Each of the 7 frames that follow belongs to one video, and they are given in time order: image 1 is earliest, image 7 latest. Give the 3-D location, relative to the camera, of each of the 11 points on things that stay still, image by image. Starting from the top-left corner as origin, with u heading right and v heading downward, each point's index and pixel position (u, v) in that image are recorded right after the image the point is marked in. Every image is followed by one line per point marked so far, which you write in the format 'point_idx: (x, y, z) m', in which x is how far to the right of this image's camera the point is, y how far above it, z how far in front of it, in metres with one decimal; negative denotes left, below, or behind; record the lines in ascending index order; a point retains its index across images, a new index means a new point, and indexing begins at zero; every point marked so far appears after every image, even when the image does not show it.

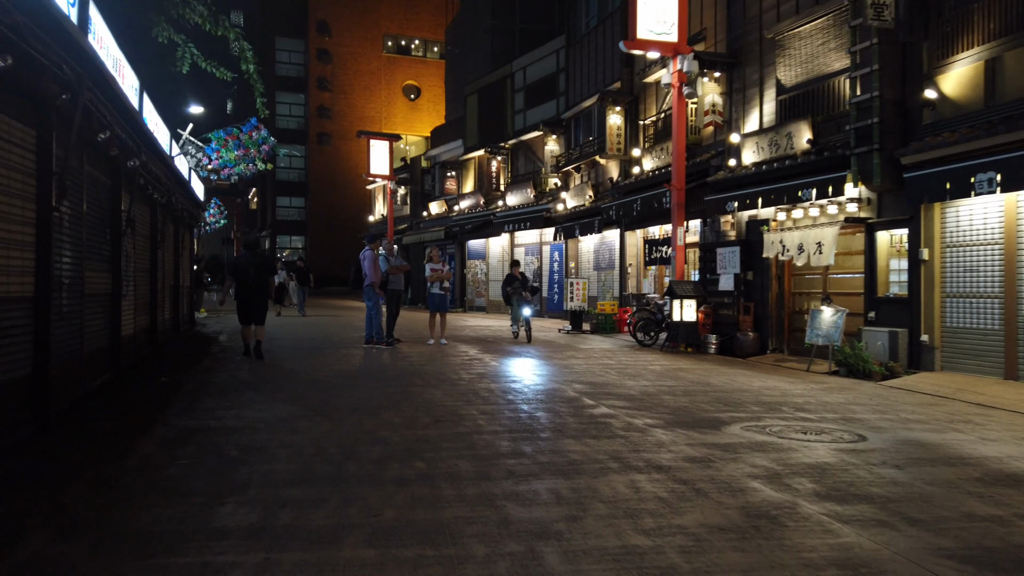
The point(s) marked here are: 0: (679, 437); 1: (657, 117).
0: (+1.4, -1.2, +6.0) m
1: (+3.4, +4.0, +17.1) m
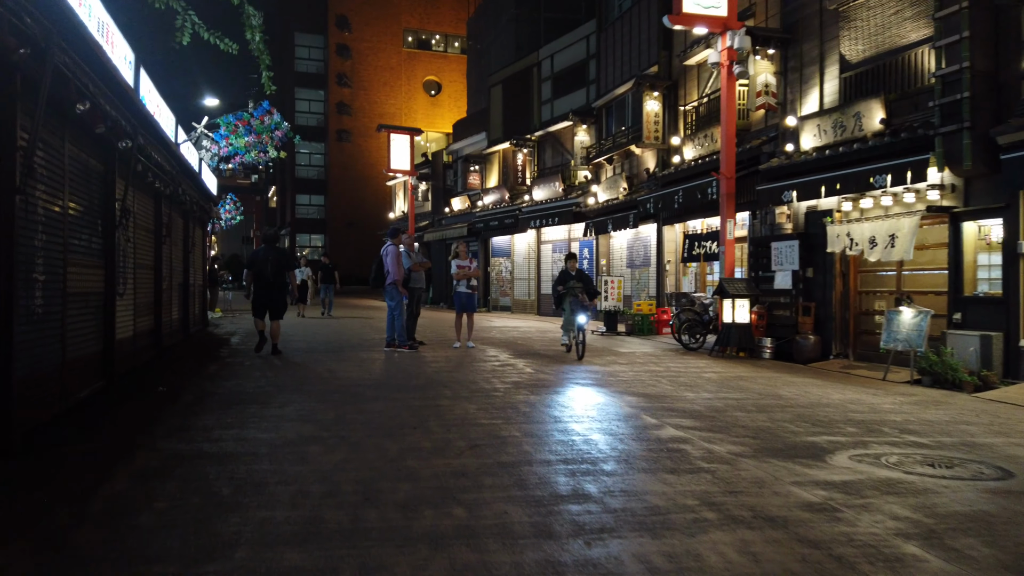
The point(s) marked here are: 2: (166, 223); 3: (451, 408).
0: (+1.8, -1.2, +4.8) m
1: (+4.1, +4.0, +15.8) m
2: (-5.9, +1.1, +12.6) m
3: (-0.6, -1.2, +7.0) m
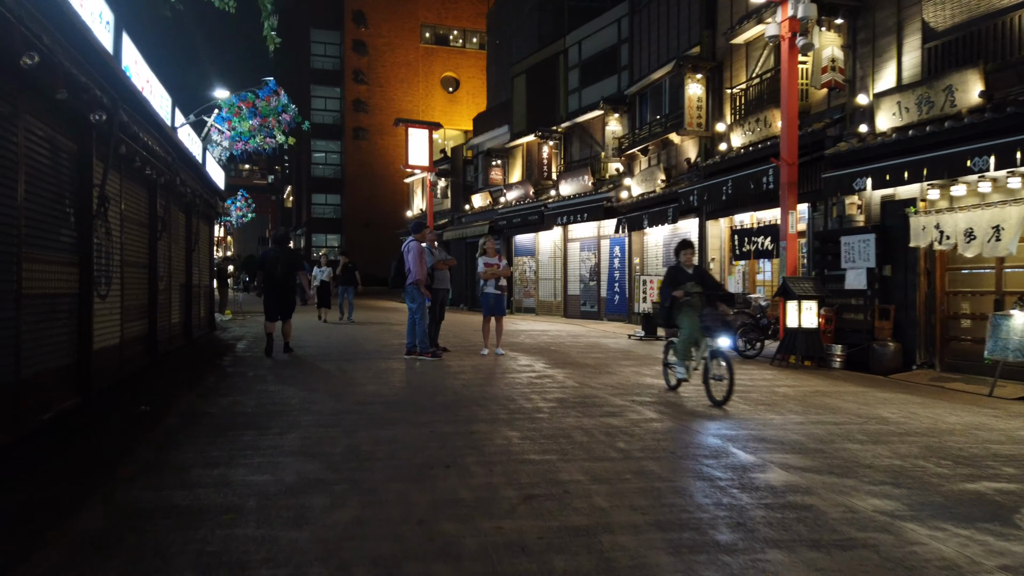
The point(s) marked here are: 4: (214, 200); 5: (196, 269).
0: (+2.1, -1.2, +3.4) m
1: (+4.7, +4.0, +14.4) m
2: (-5.4, +1.1, +11.4) m
3: (-0.2, -1.2, +5.7) m
4: (-6.3, +1.9, +15.3) m
5: (-6.4, +0.4, +14.7) m
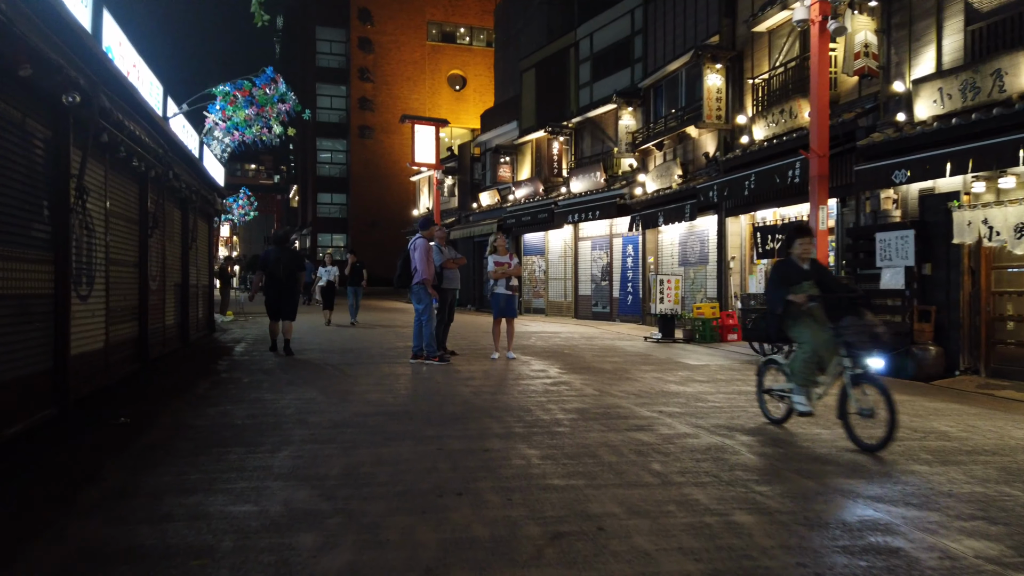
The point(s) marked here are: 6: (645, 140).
0: (+2.2, -1.2, +2.7) m
1: (+4.9, +4.0, +13.7) m
2: (-5.2, +1.1, +10.7) m
3: (0.0, -1.2, +5.1) m
4: (-6.0, +1.9, +14.7) m
5: (-6.1, +0.4, +14.1) m
6: (+3.3, +3.7, +18.2) m
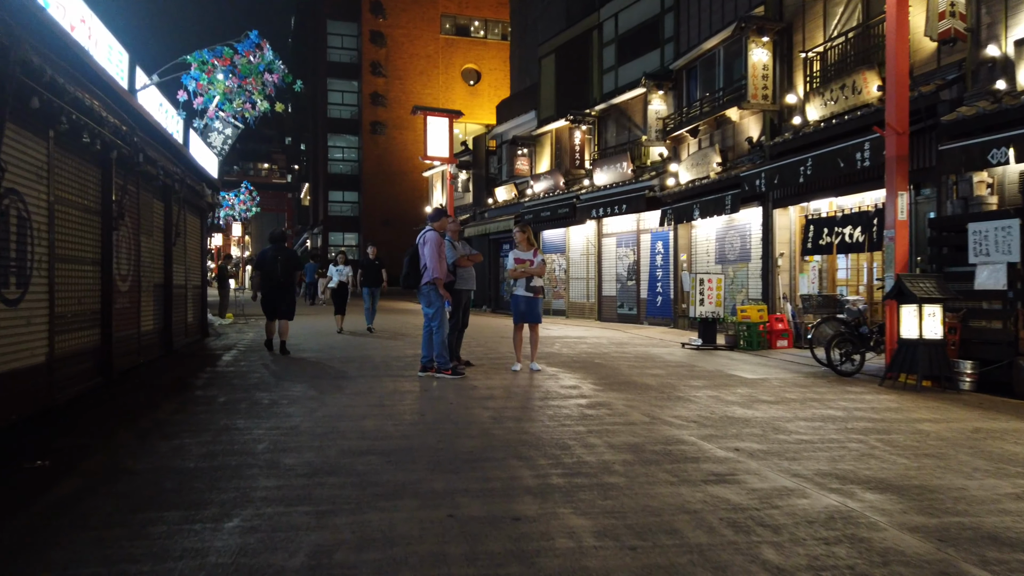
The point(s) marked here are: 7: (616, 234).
0: (+2.4, -1.2, +1.1) m
1: (+5.2, +4.0, +12.1) m
2: (-4.9, +1.1, +9.3) m
3: (+0.2, -1.2, +3.5) m
4: (-5.7, +1.8, +13.3) m
5: (-5.8, +0.4, +12.7) m
6: (+3.8, +3.7, +16.6) m
7: (+2.9, +1.5, +19.9) m
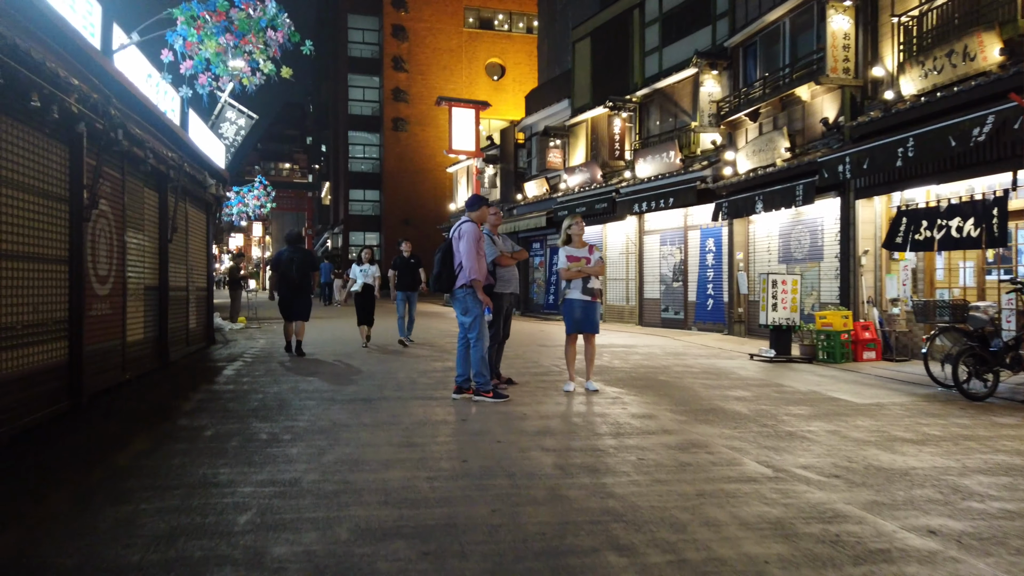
0: (+2.7, -1.2, -0.5) m
1: (+5.9, +4.0, +10.3) m
2: (-4.4, +1.1, +7.8) m
3: (+0.6, -1.2, +1.9) m
4: (-5.0, +1.8, +11.8) m
5: (-5.1, +0.3, +11.3) m
6: (+4.5, +3.6, +14.9) m
7: (+3.7, +1.4, +18.2) m
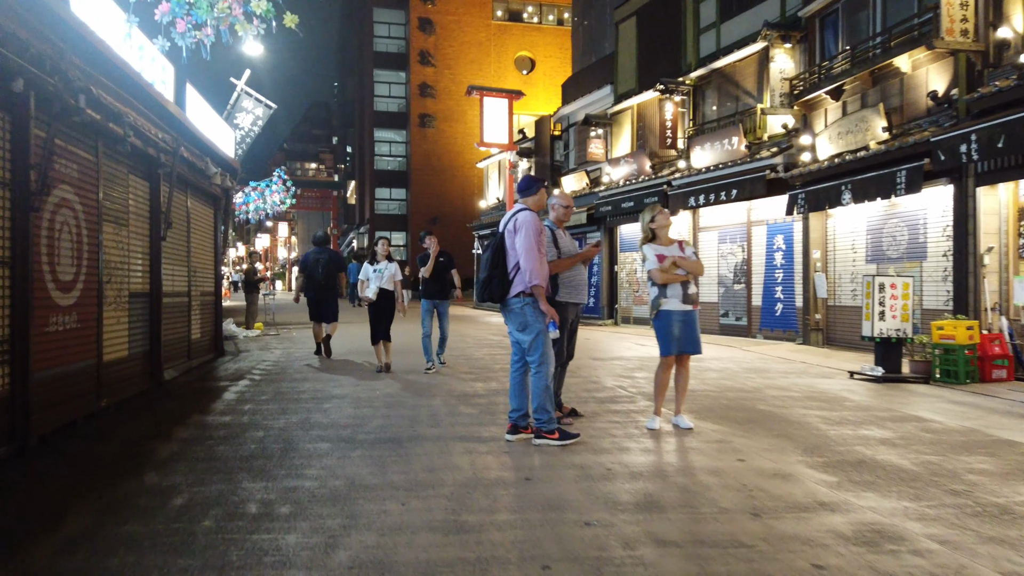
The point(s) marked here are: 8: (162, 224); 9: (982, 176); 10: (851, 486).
0: (+3.0, -1.3, -2.4) m
1: (+6.5, +3.9, +8.4) m
2: (-3.8, +1.0, +6.3) m
3: (+0.9, -1.3, +0.2) m
4: (-4.3, +1.7, +10.2) m
5: (-4.4, +0.3, +9.7) m
6: (+5.3, +3.6, +13.0) m
7: (+4.6, +1.4, +16.3) m
8: (-4.2, +0.7, +8.7) m
9: (+6.2, +1.5, +9.7) m
10: (+2.1, -1.2, +4.5) m
